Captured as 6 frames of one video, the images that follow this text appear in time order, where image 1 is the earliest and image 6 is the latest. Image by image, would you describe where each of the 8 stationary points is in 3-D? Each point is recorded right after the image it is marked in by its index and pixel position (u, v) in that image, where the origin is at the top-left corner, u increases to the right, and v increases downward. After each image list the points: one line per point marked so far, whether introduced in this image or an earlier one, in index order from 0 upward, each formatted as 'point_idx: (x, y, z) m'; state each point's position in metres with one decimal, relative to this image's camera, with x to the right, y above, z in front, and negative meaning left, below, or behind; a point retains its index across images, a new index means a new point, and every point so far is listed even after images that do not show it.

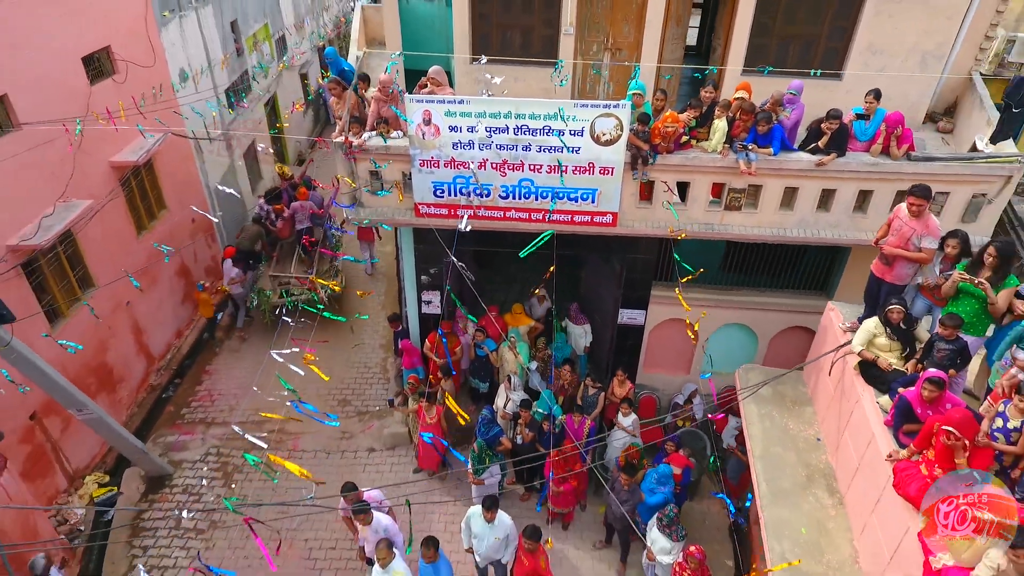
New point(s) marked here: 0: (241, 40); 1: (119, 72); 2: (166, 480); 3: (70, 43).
0: (-6.0, +5.5, +14.5) m
1: (-5.7, +3.2, +9.5) m
2: (-4.6, -2.6, +8.7) m
3: (-5.7, +3.2, +8.5) m
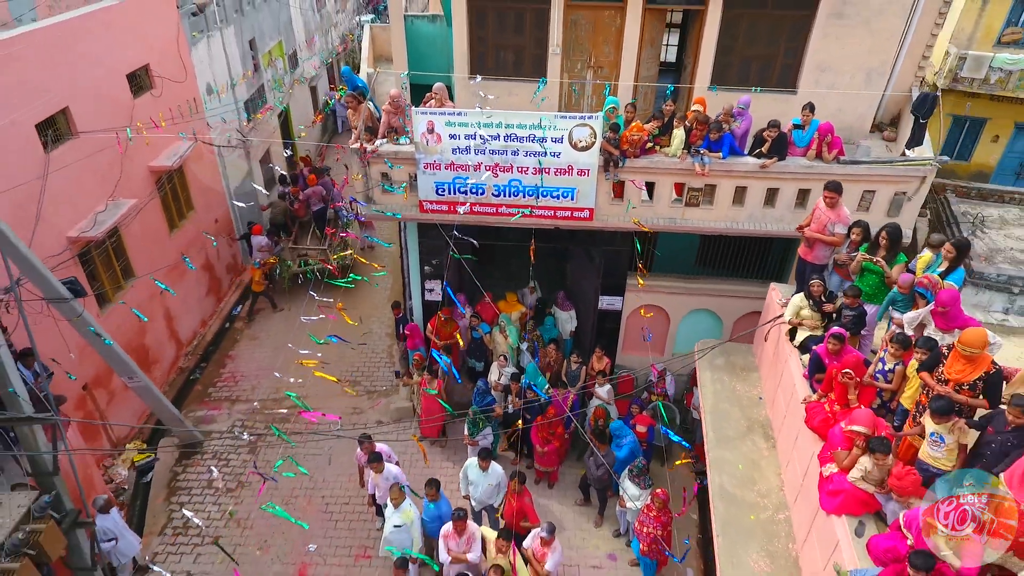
0: (-6.1, +5.6, +15.7) m
1: (-5.9, +3.3, +10.7) m
2: (-4.7, -2.4, +9.8) m
3: (-5.9, +3.3, +9.7) m
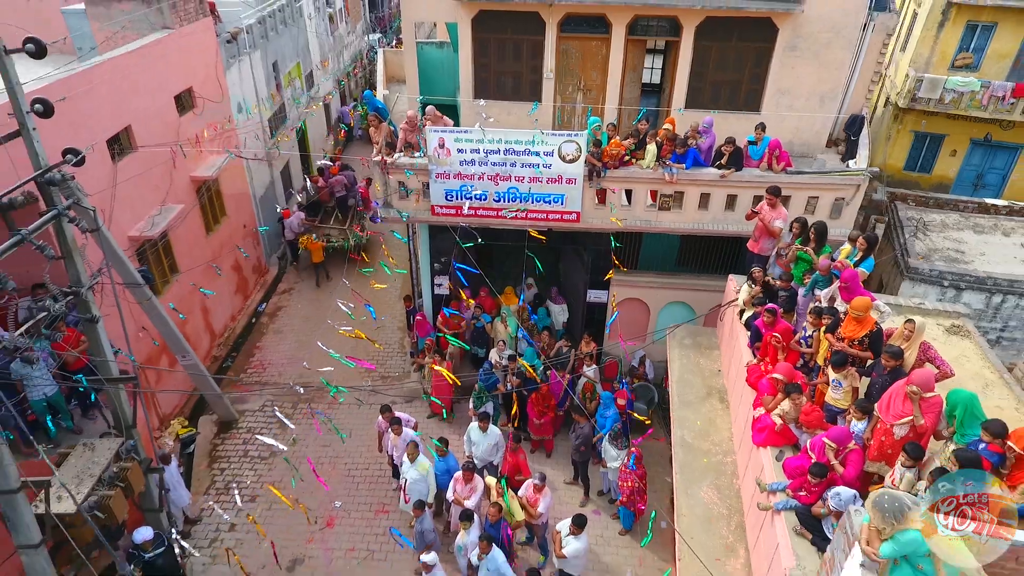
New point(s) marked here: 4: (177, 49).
0: (-6.1, +5.6, +17.2) m
1: (-5.9, +3.4, +12.2) m
2: (-4.8, -2.3, +11.2) m
3: (-5.9, +3.4, +11.1) m
4: (-5.9, +4.2, +11.4) m
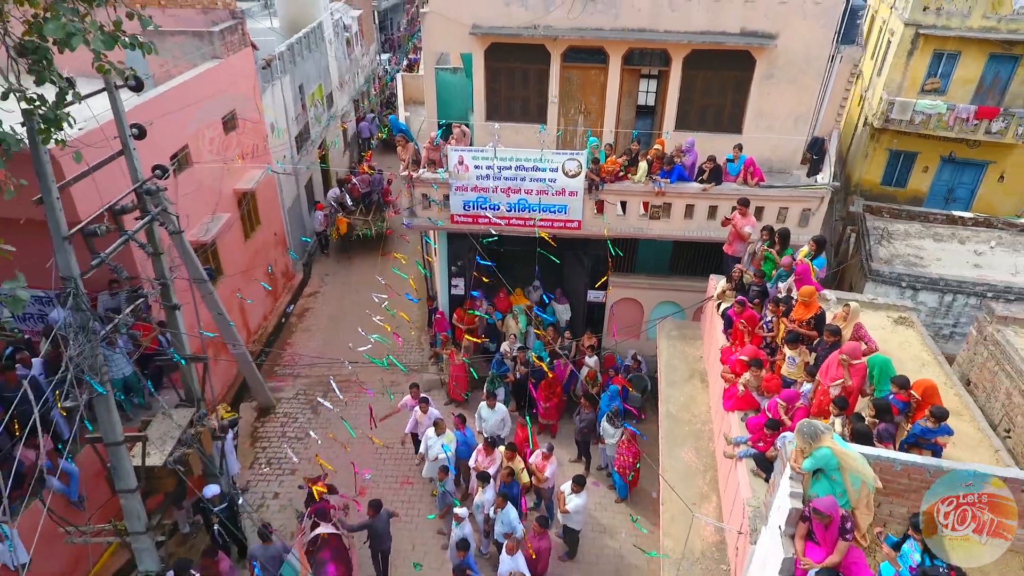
0: (-5.9, +5.5, +18.7) m
1: (-5.7, +3.4, +13.7) m
2: (-4.6, -2.3, +12.5) m
3: (-5.7, +3.5, +12.6) m
4: (-5.7, +4.2, +12.9) m
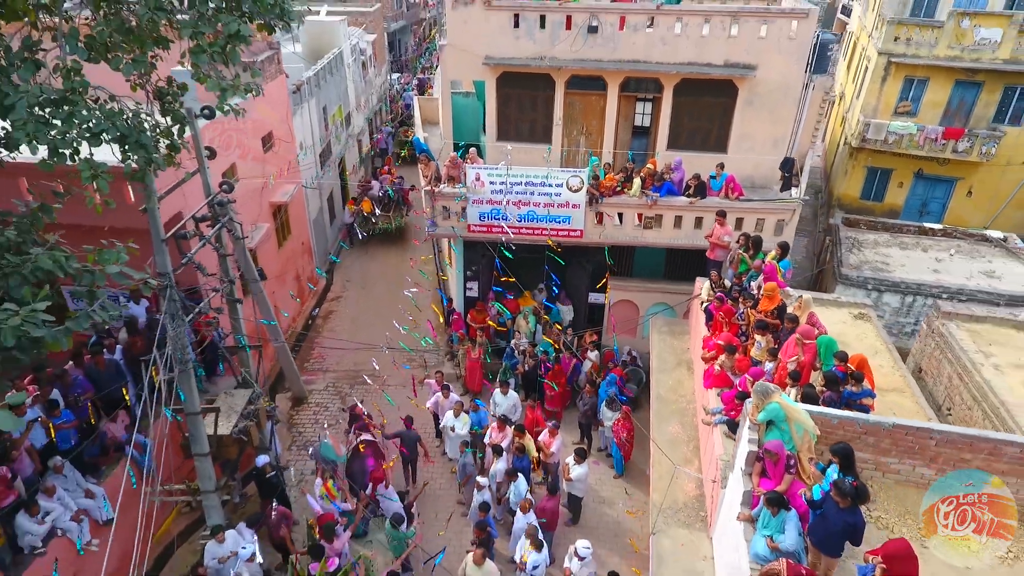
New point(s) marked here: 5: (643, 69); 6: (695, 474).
0: (-5.7, +5.3, +20.3) m
1: (-5.5, +3.3, +15.2) m
2: (-4.4, -2.4, +13.9) m
3: (-5.5, +3.4, +14.1) m
4: (-5.5, +4.1, +14.5) m
5: (+2.6, +4.4, +13.1) m
6: (+2.4, -2.5, +8.7) m
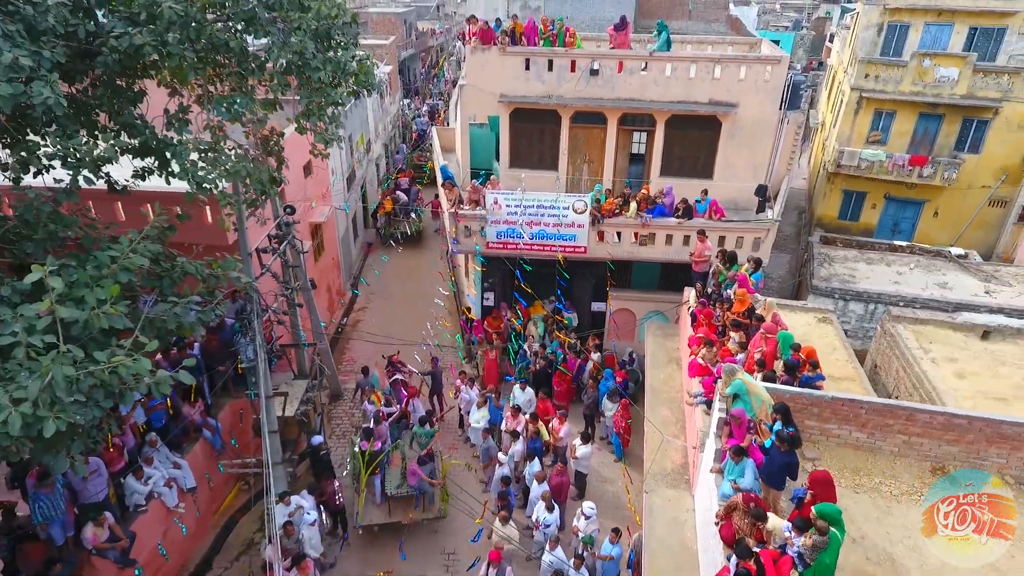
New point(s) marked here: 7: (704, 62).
0: (-5.4, +4.9, +22.3) m
1: (-5.2, +3.0, +17.2) m
2: (-4.1, -2.6, +15.7) m
3: (-5.2, +3.2, +16.1) m
4: (-5.2, +3.9, +16.5) m
5: (+2.9, +4.2, +15.1) m
6: (+2.7, -2.6, +10.5) m
7: (+4.3, +5.1, +14.7) m
